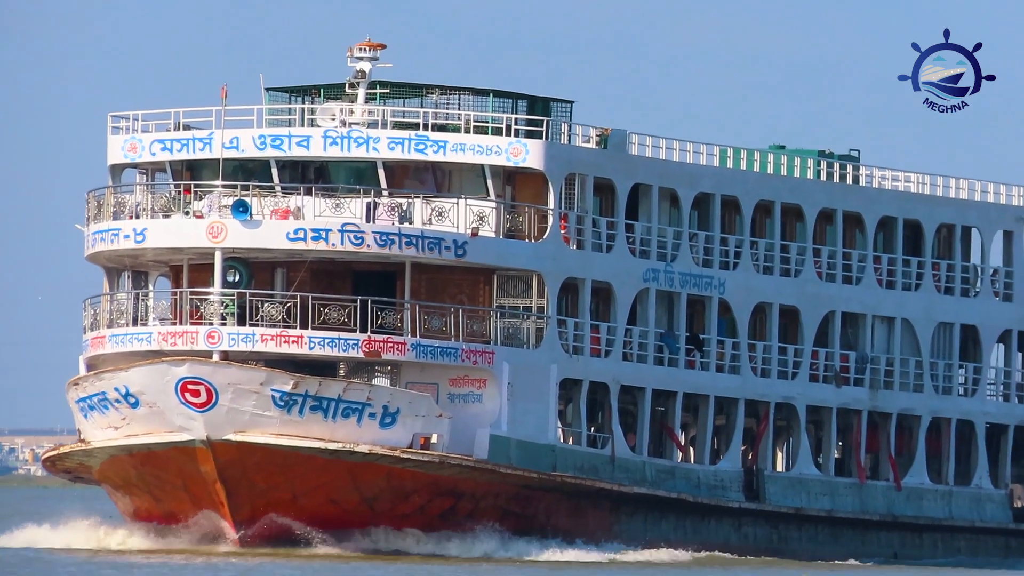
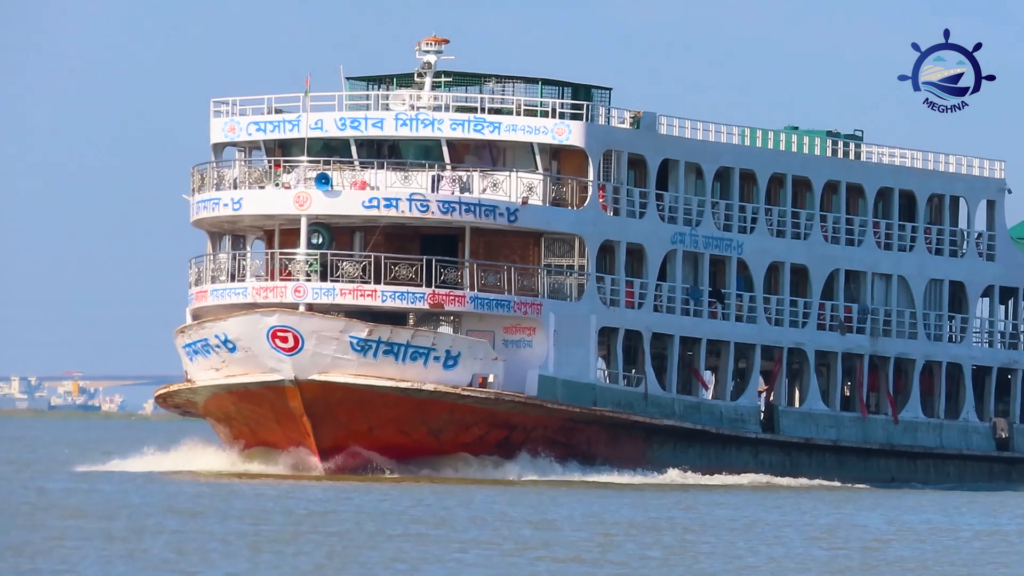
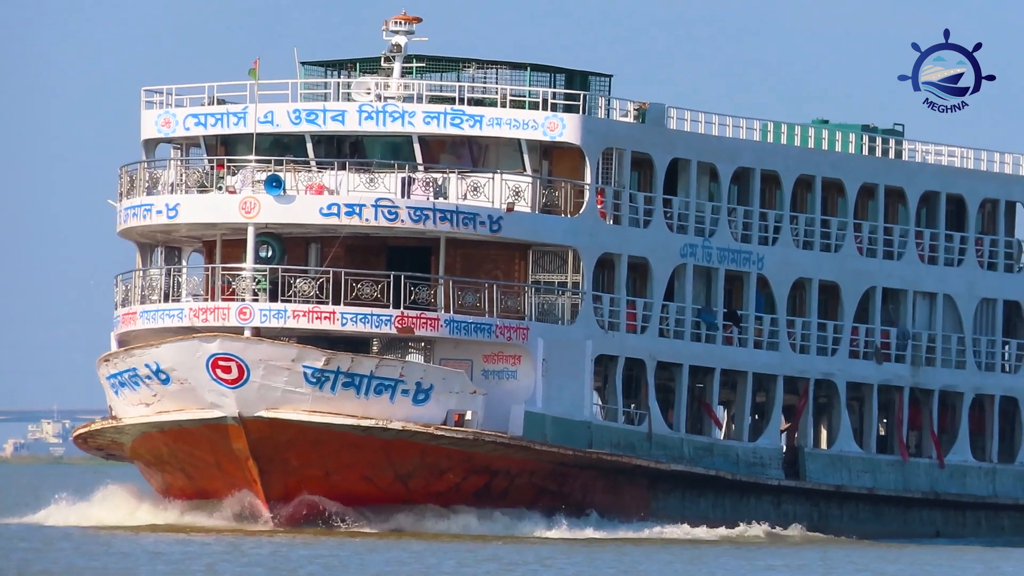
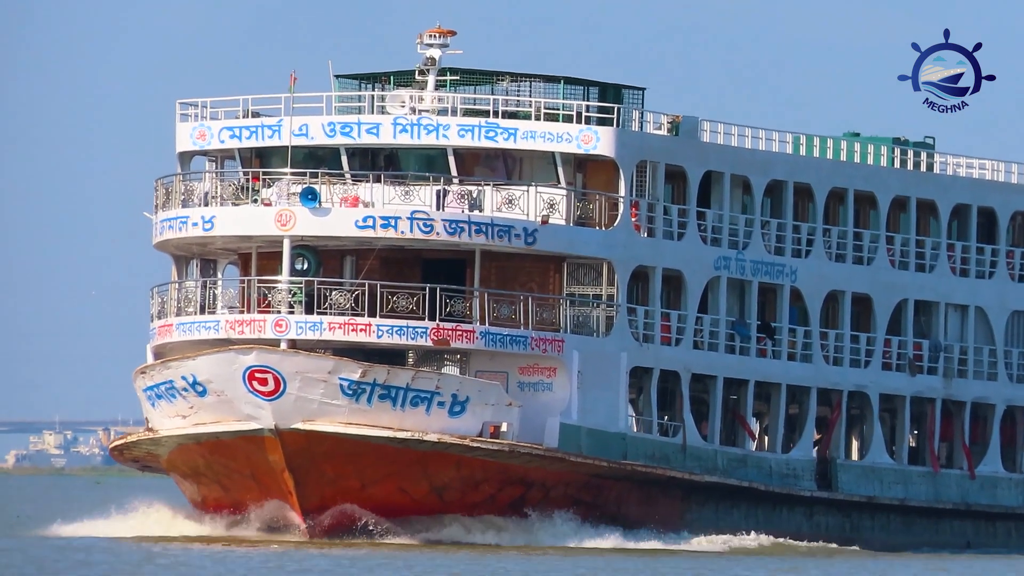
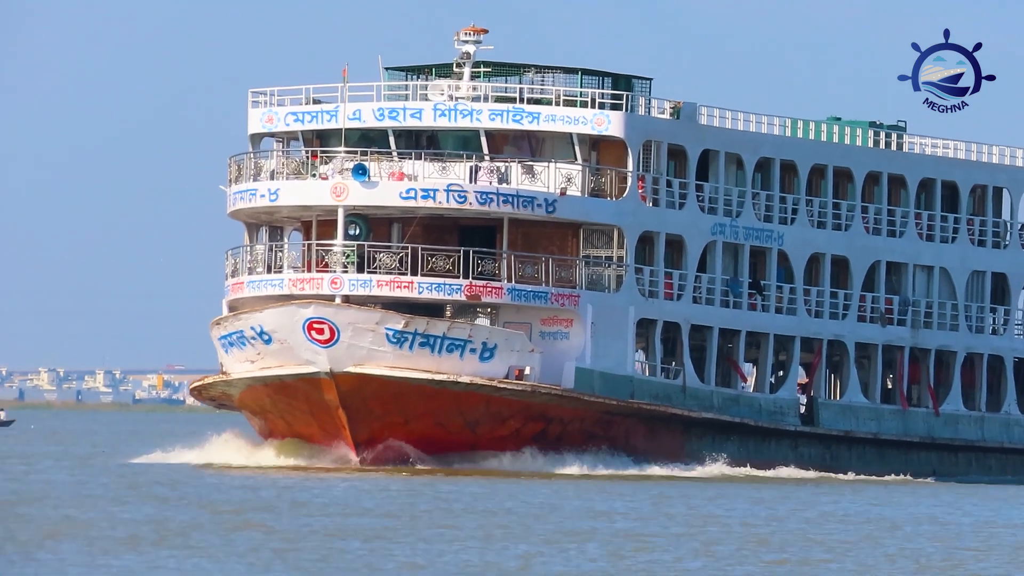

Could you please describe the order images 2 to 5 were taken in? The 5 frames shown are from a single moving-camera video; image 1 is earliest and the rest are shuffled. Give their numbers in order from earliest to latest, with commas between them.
4, 3, 2, 5
